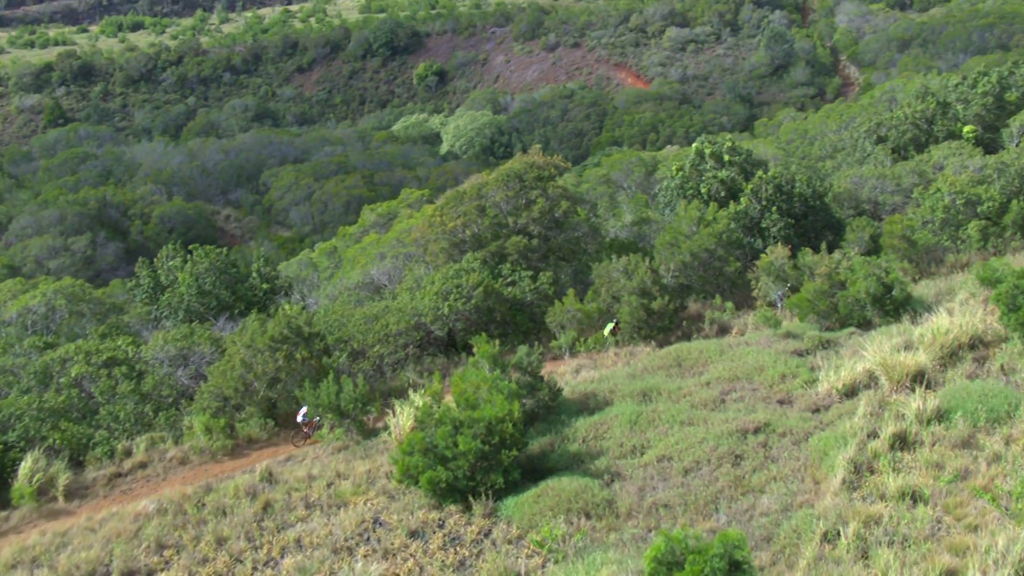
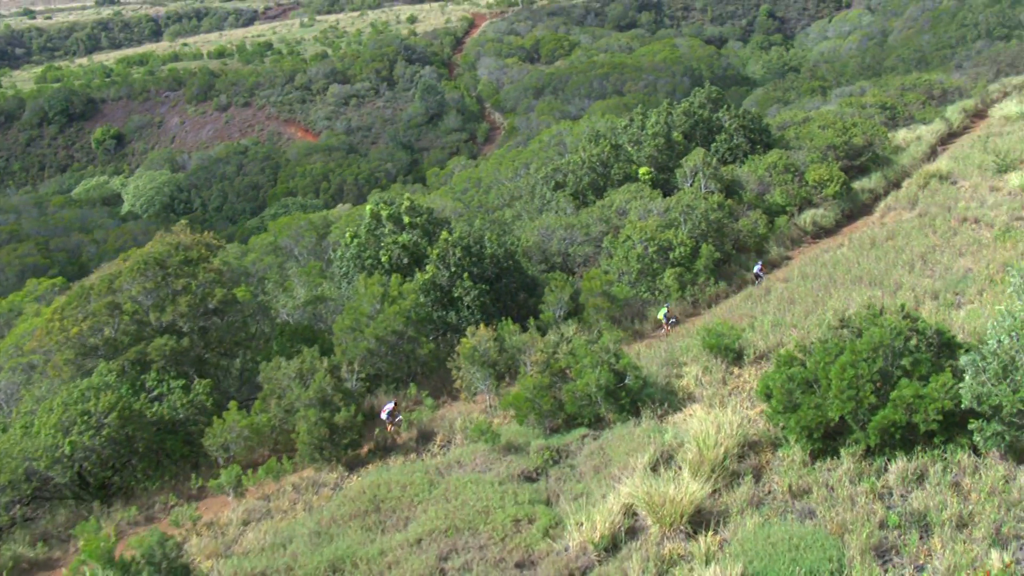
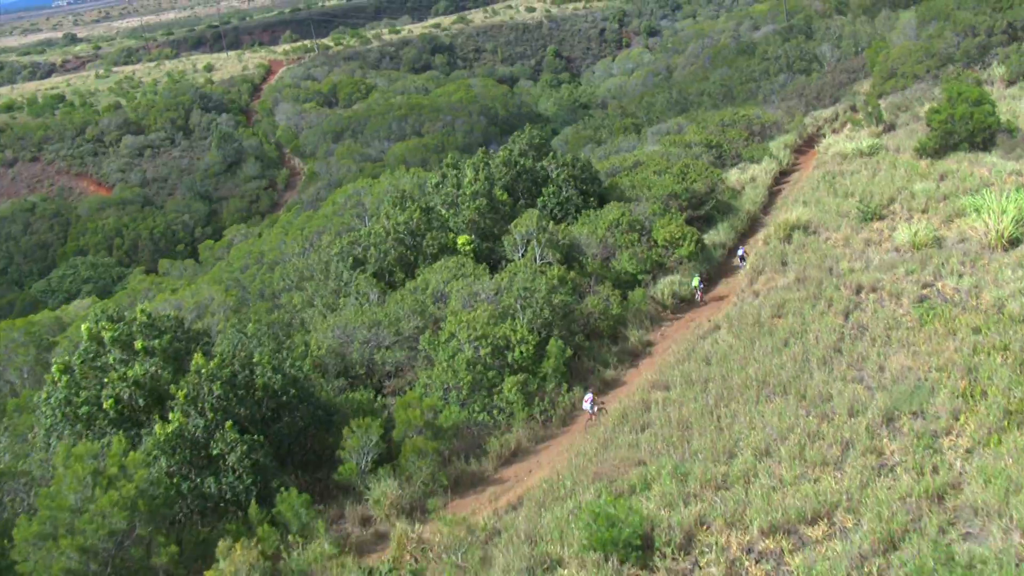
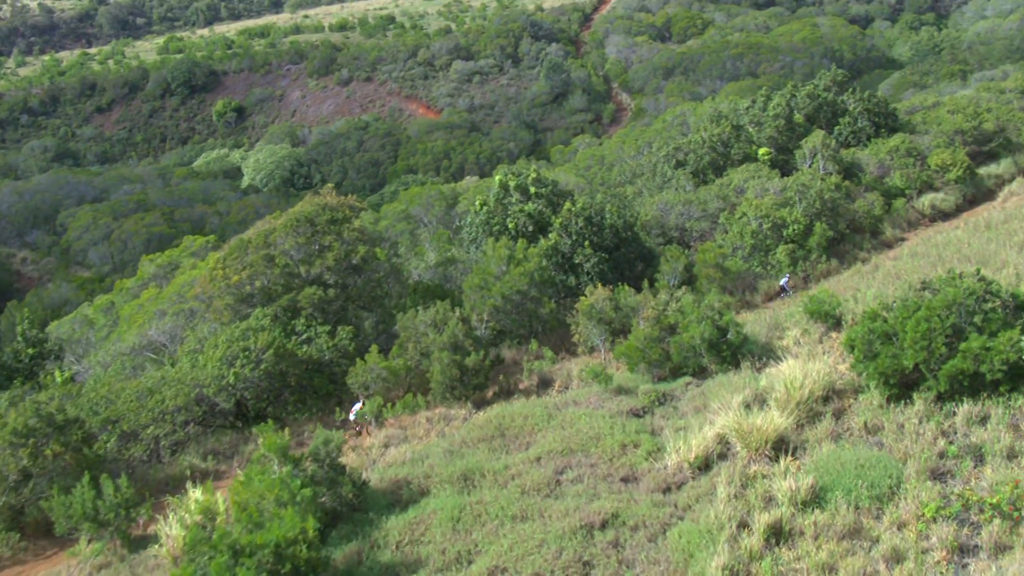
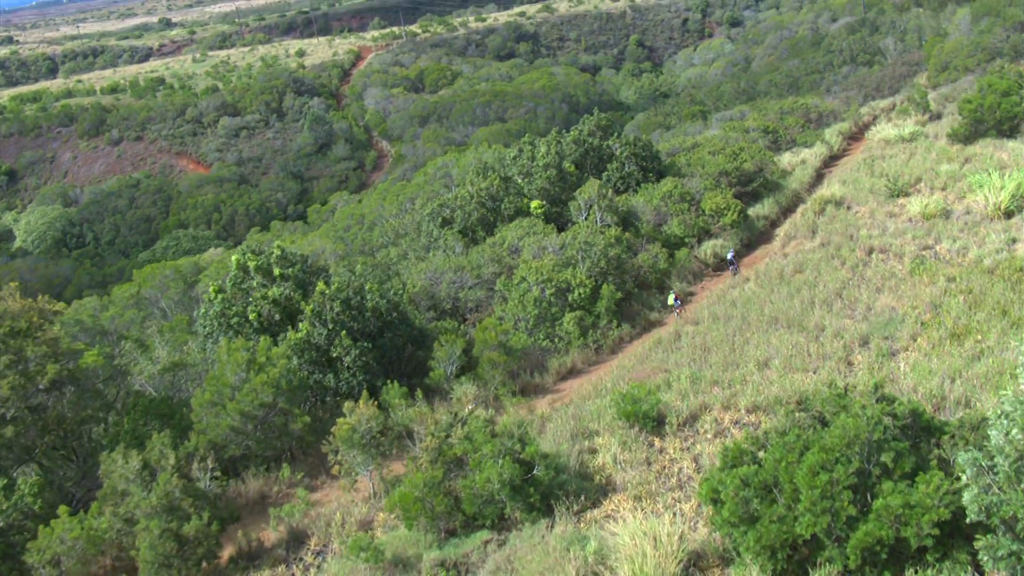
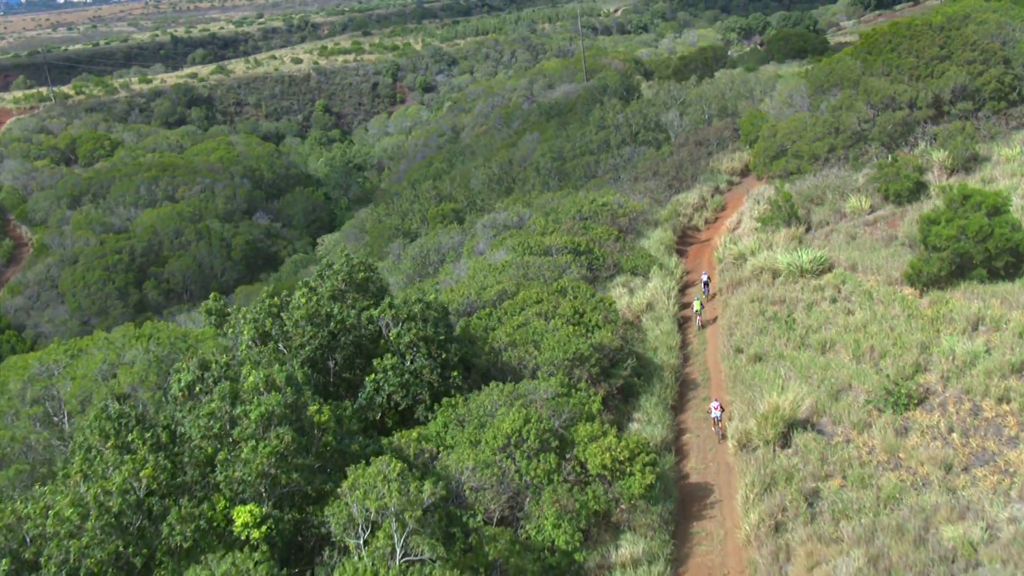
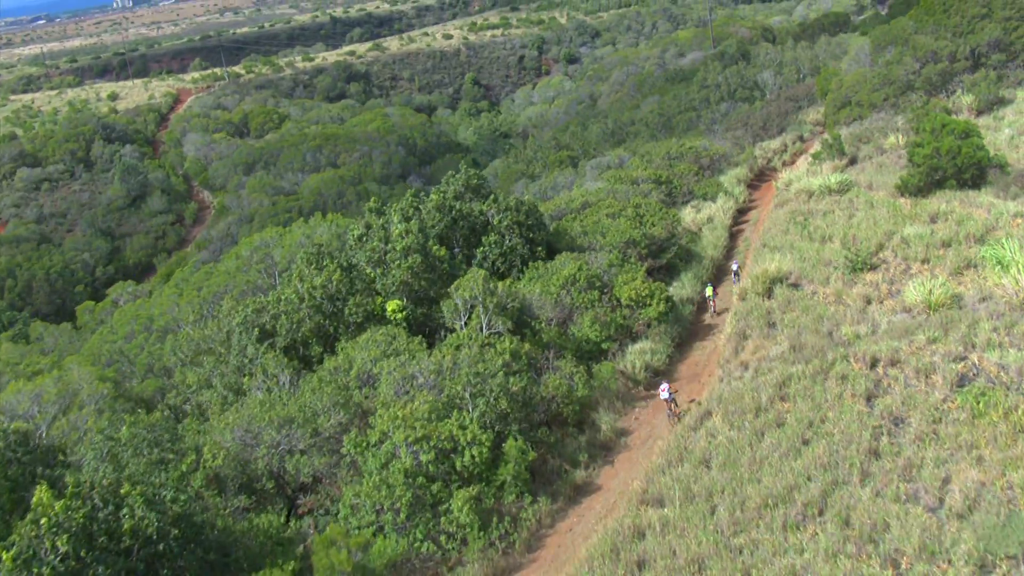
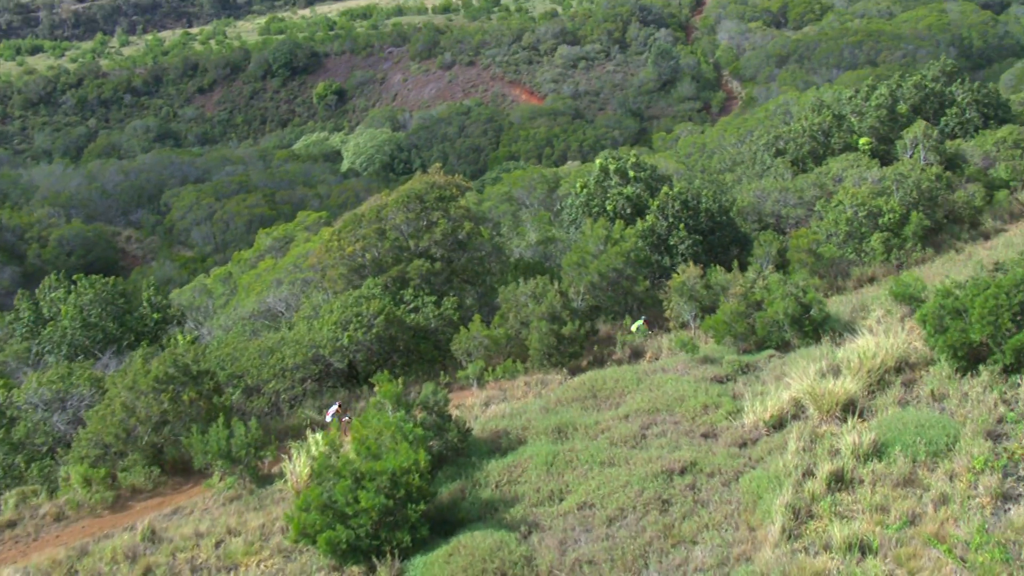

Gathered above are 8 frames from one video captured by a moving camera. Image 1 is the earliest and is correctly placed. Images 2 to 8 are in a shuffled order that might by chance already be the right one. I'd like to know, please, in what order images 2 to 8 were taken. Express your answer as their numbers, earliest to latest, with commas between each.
8, 4, 2, 5, 3, 7, 6
